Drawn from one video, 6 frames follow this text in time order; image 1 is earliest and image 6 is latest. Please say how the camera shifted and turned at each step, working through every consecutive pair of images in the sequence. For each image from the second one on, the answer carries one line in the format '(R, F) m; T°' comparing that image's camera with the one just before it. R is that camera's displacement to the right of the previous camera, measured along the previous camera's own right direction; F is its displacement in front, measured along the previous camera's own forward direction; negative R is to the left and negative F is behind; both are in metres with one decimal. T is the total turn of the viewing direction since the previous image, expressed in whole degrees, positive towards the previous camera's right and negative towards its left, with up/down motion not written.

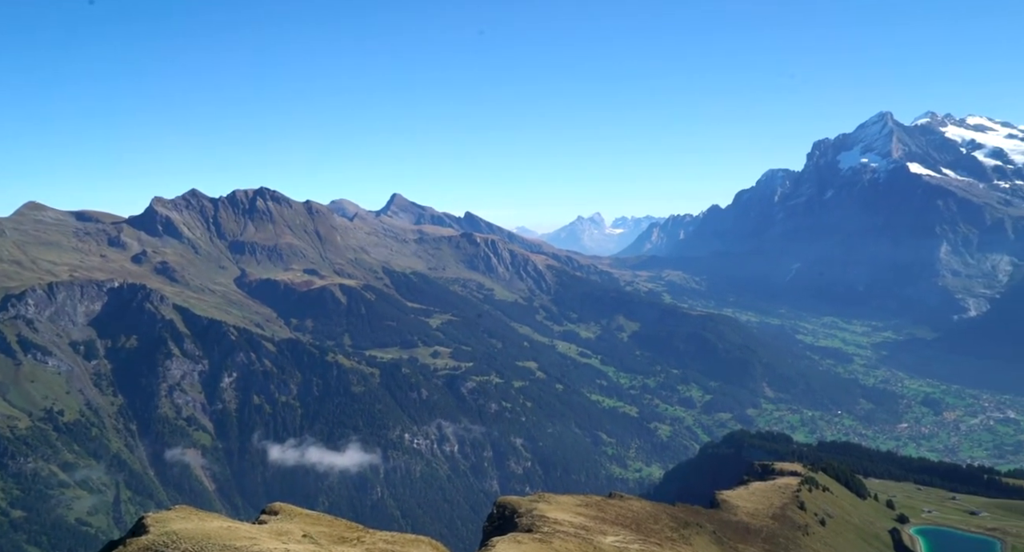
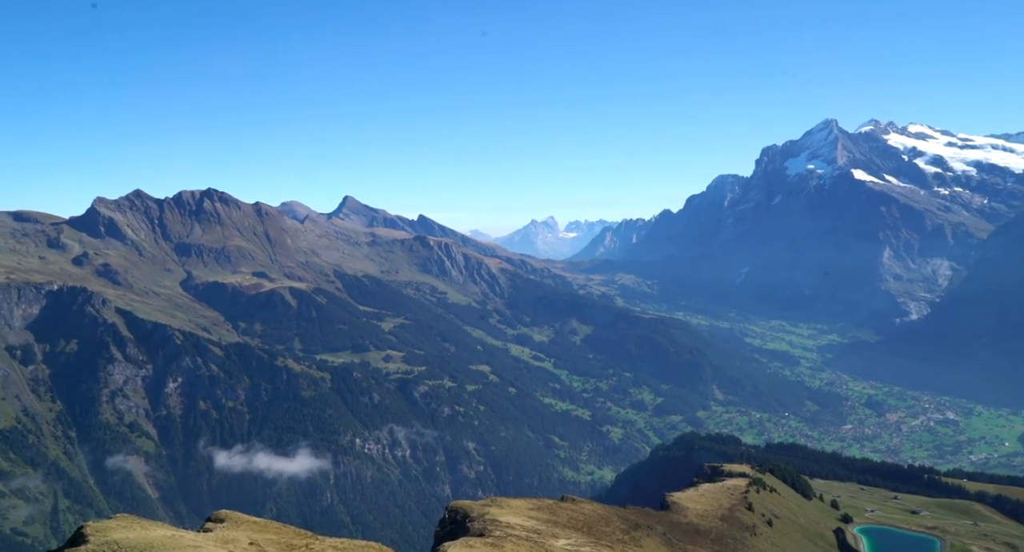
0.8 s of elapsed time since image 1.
(+1.9, -1.3) m; +3°
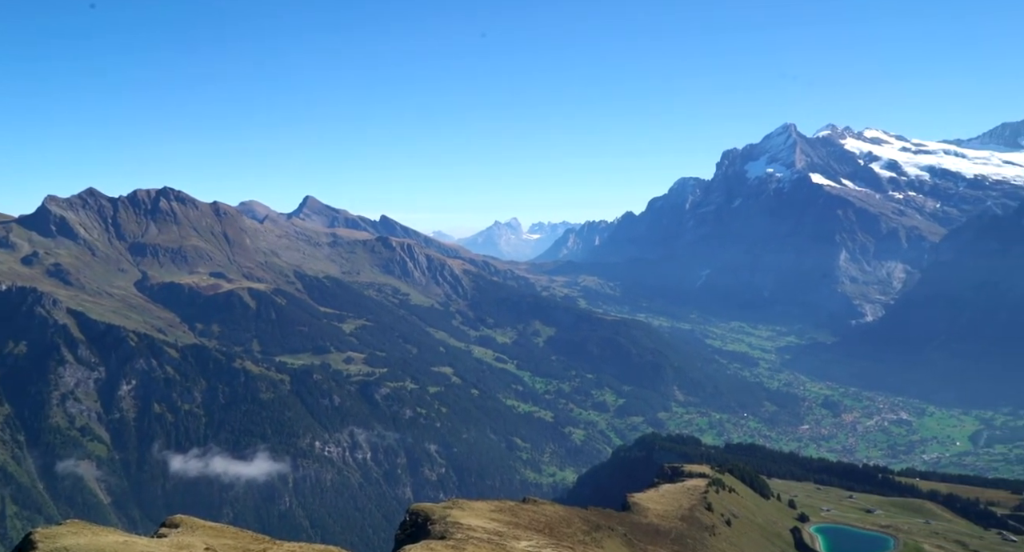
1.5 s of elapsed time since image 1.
(+2.1, -0.2) m; +2°
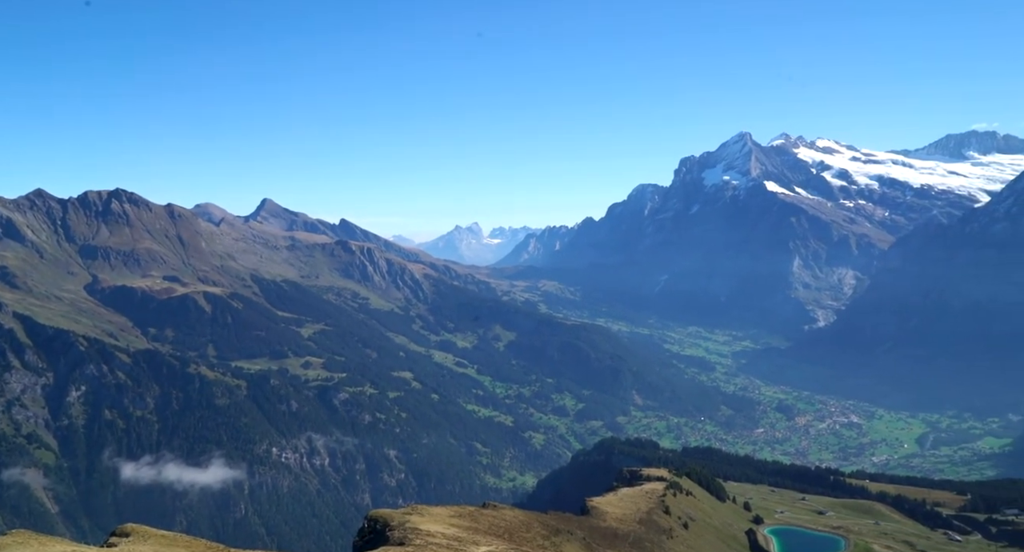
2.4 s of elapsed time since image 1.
(+2.2, -2.8) m; +2°
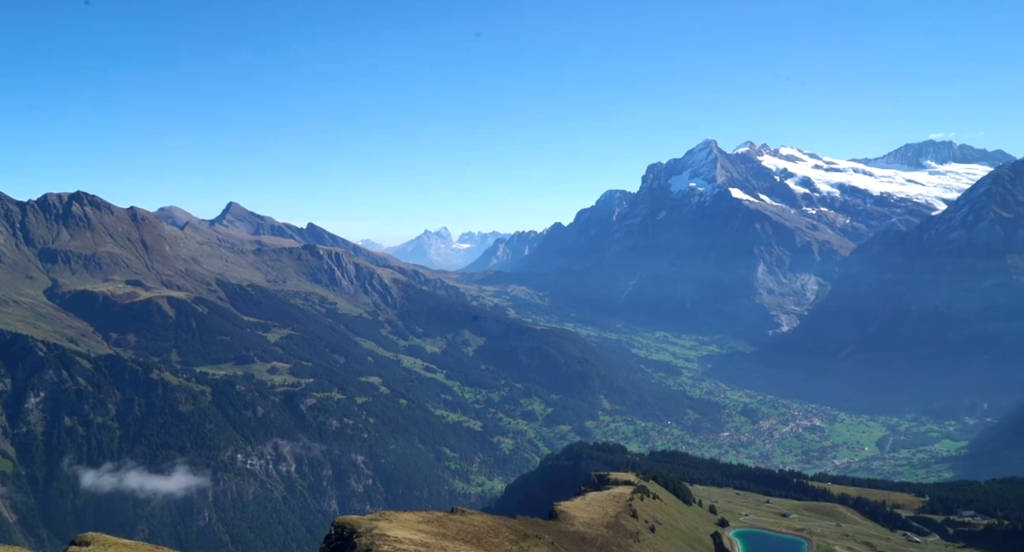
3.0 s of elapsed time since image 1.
(+1.7, -2.3) m; +2°
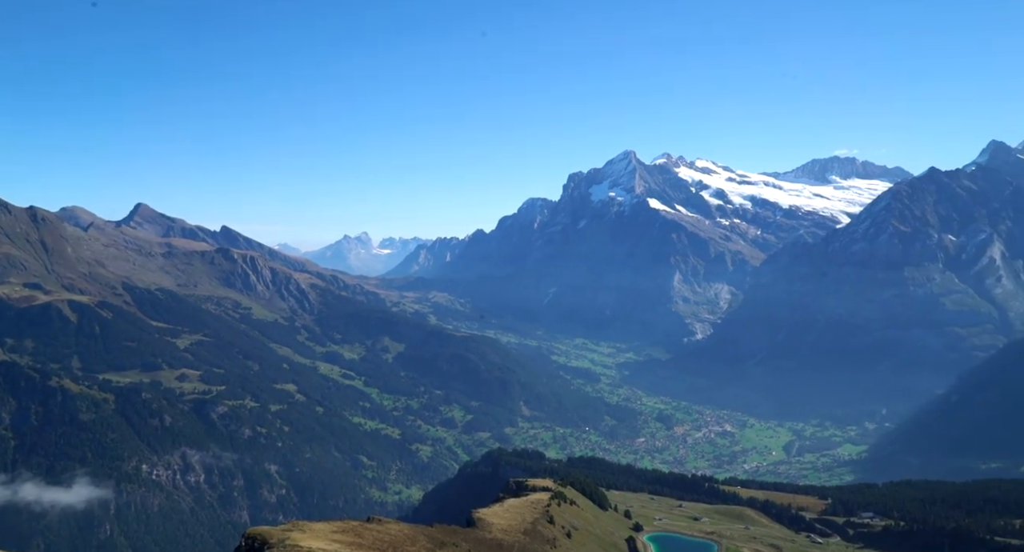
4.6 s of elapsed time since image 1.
(+3.6, 0.0) m; +4°
